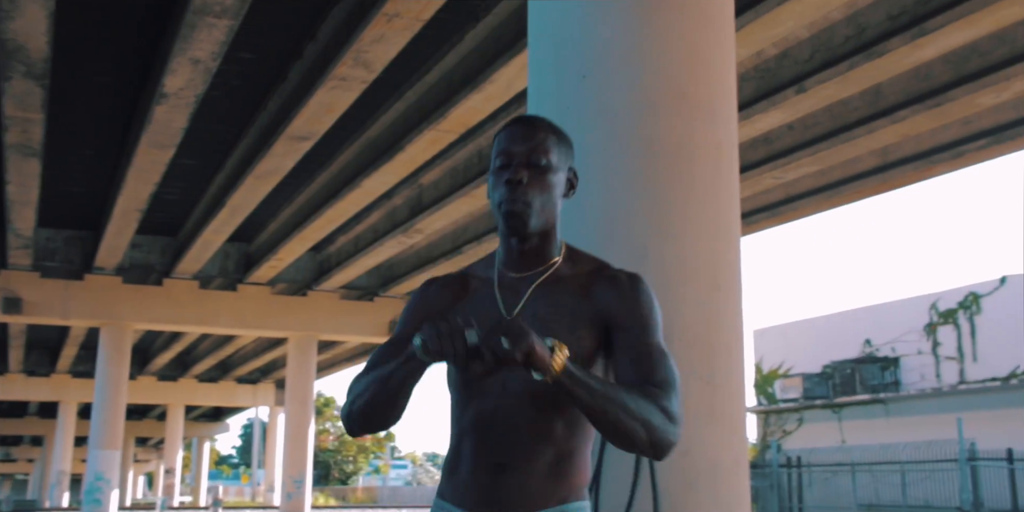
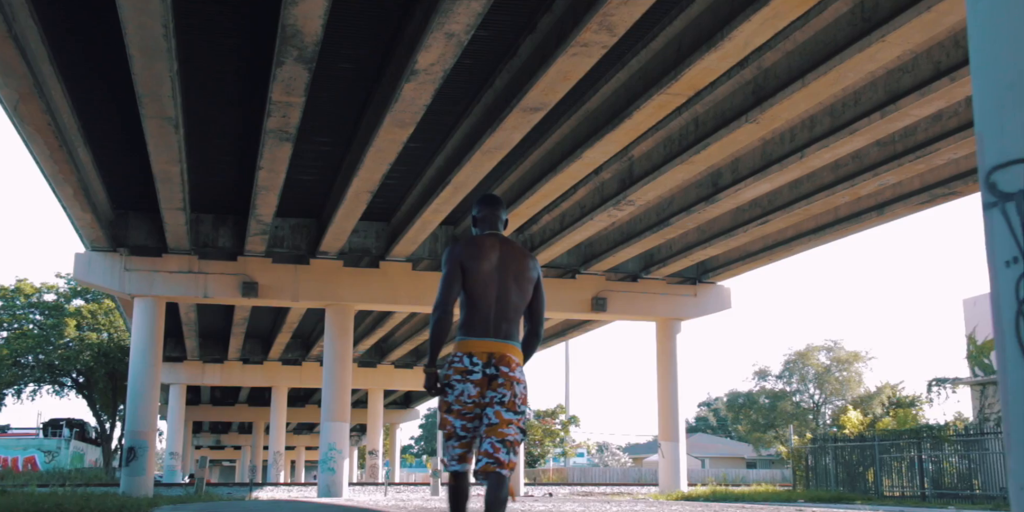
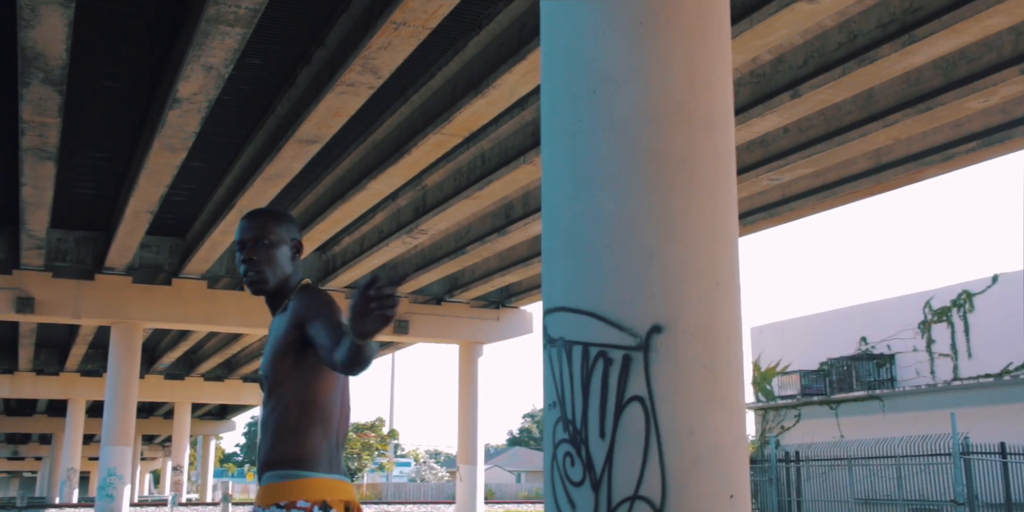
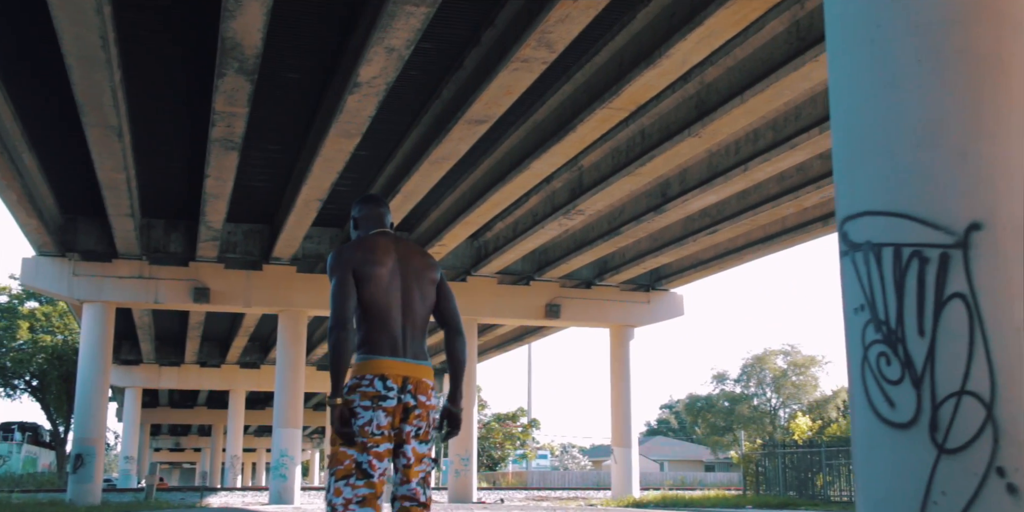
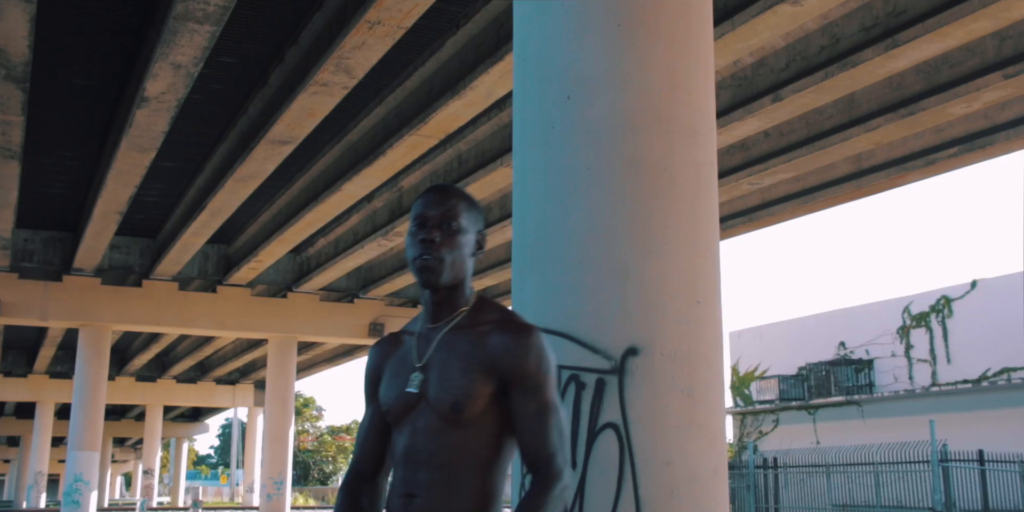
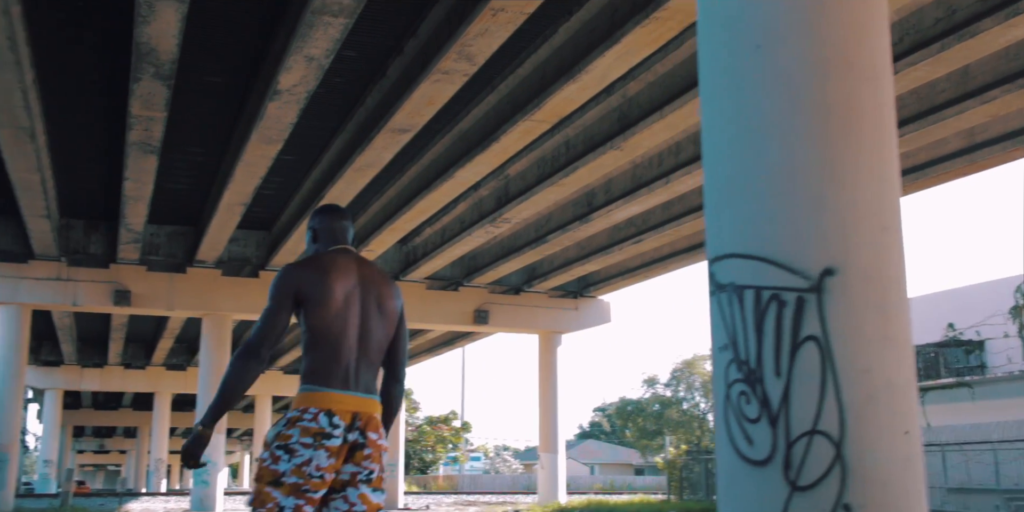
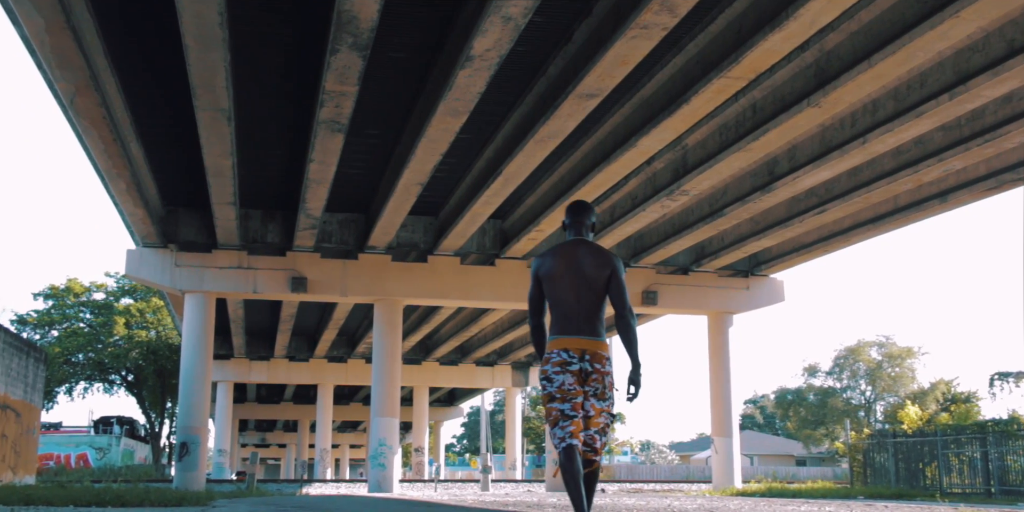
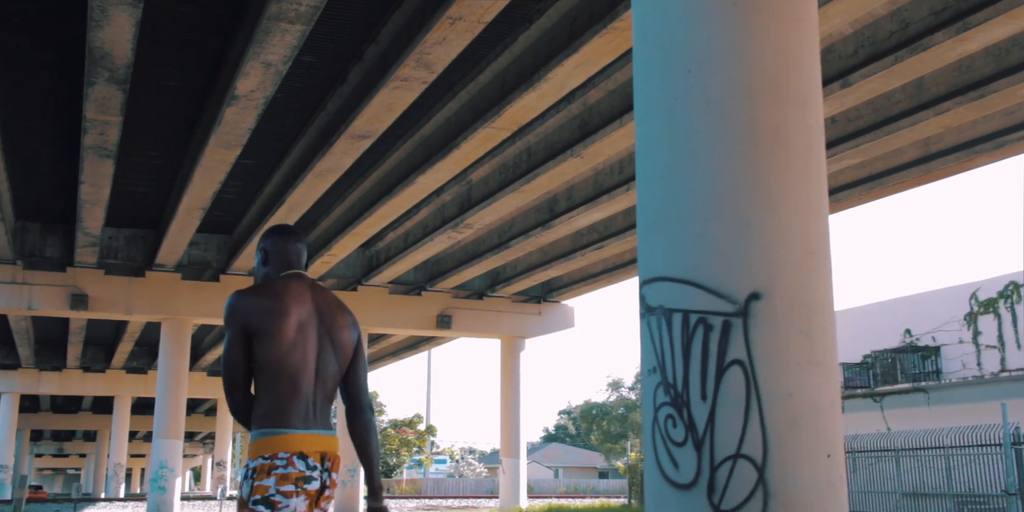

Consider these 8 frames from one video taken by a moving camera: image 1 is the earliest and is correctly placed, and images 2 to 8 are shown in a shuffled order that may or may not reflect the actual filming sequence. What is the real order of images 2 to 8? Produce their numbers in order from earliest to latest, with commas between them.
5, 3, 8, 6, 4, 2, 7
